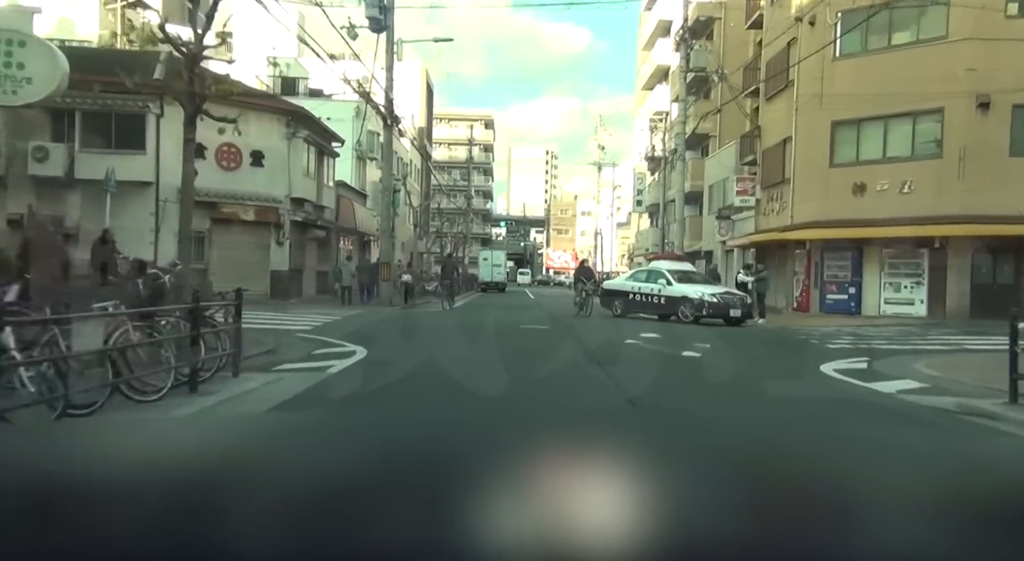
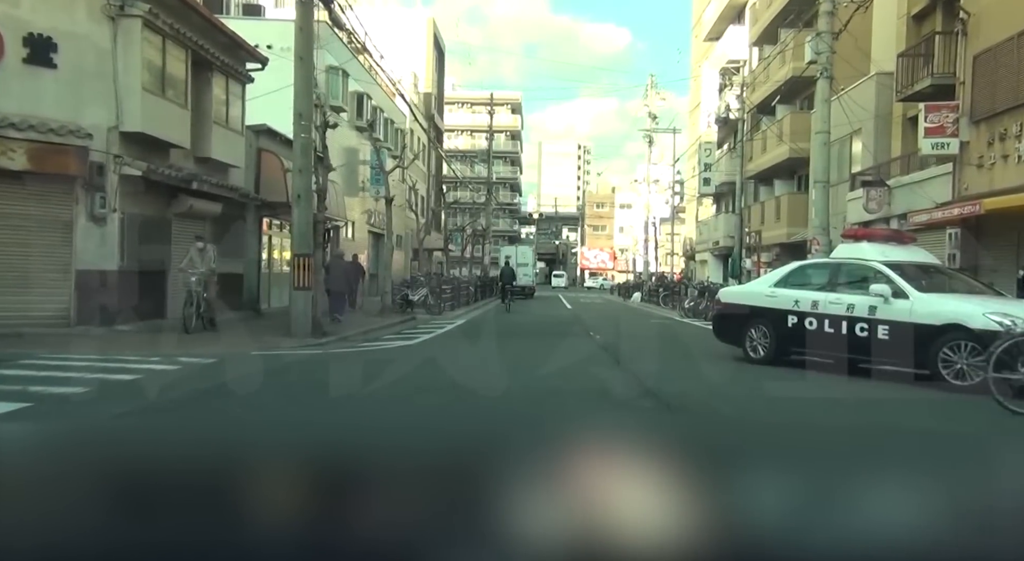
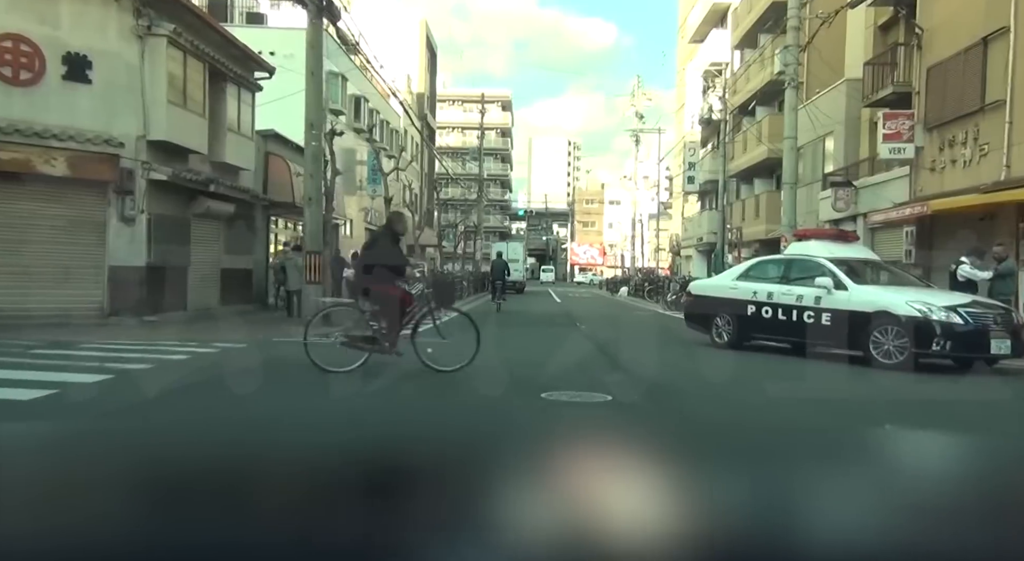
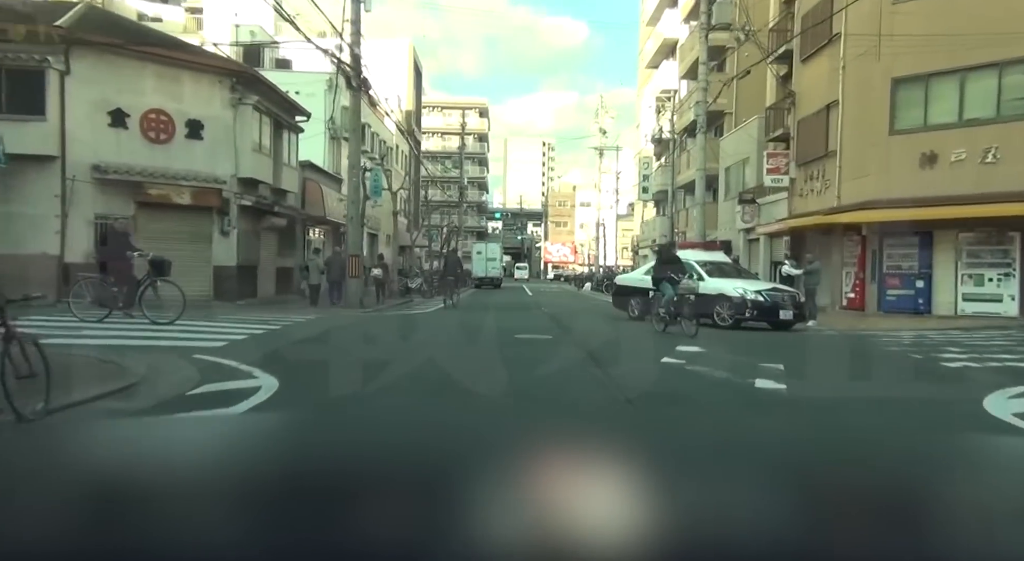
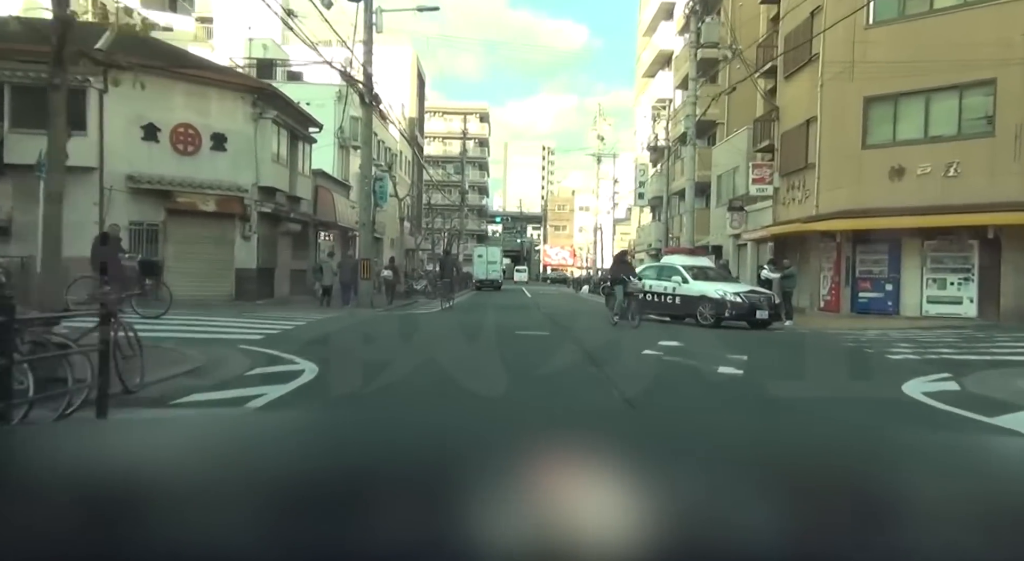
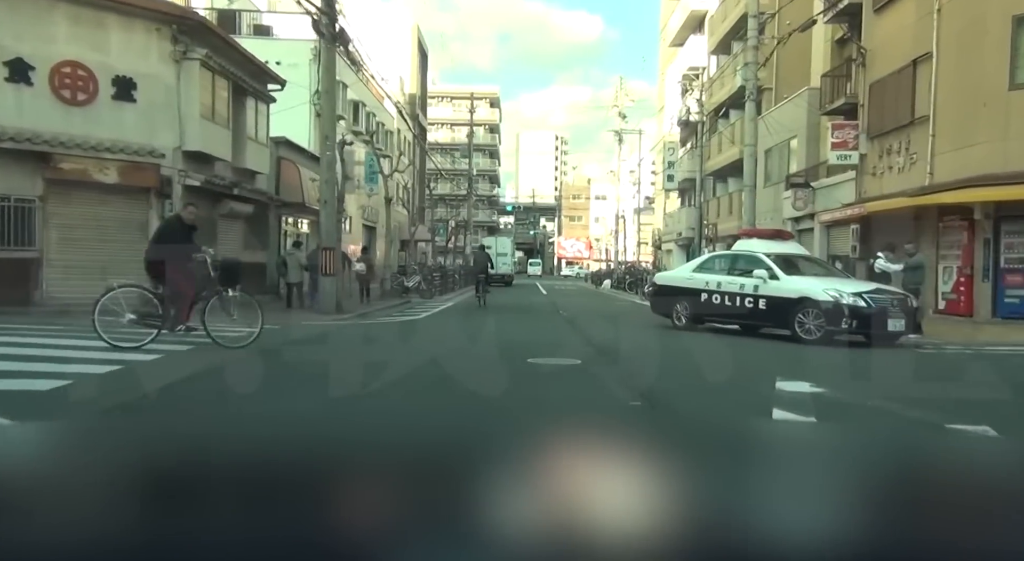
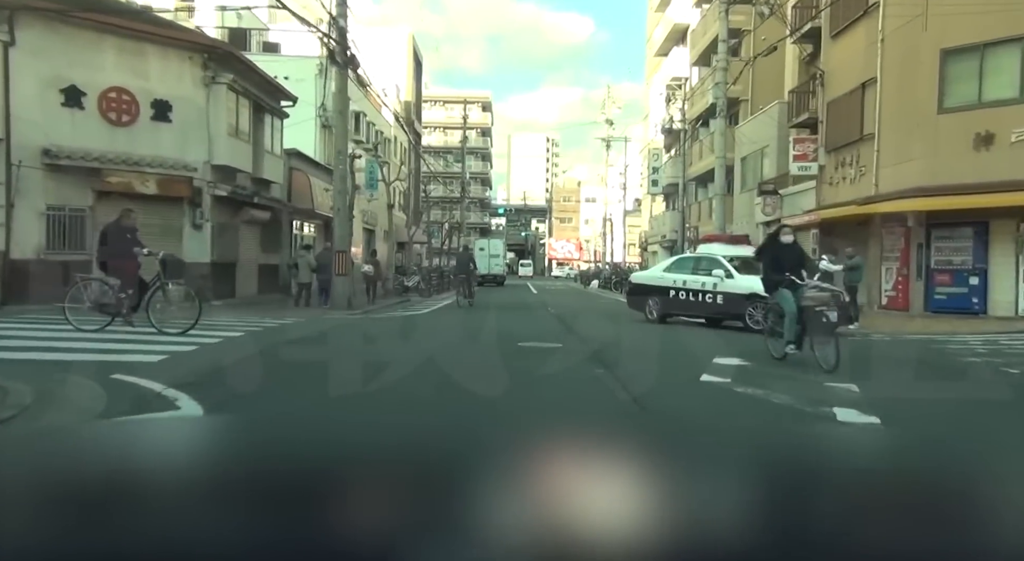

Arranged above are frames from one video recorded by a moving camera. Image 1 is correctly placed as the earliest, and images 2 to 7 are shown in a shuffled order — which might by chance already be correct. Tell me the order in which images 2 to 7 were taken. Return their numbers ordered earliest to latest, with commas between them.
5, 4, 7, 6, 3, 2
